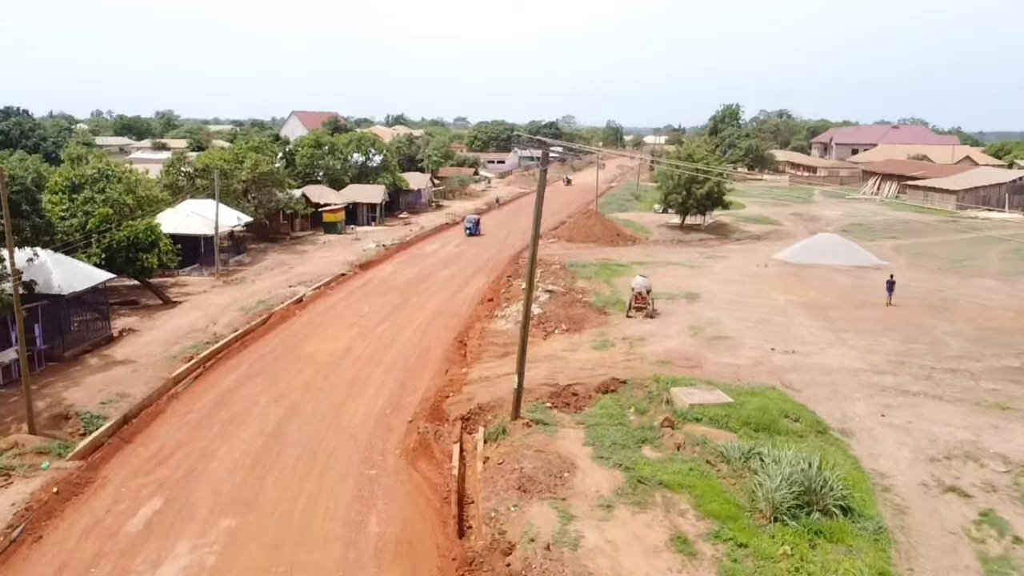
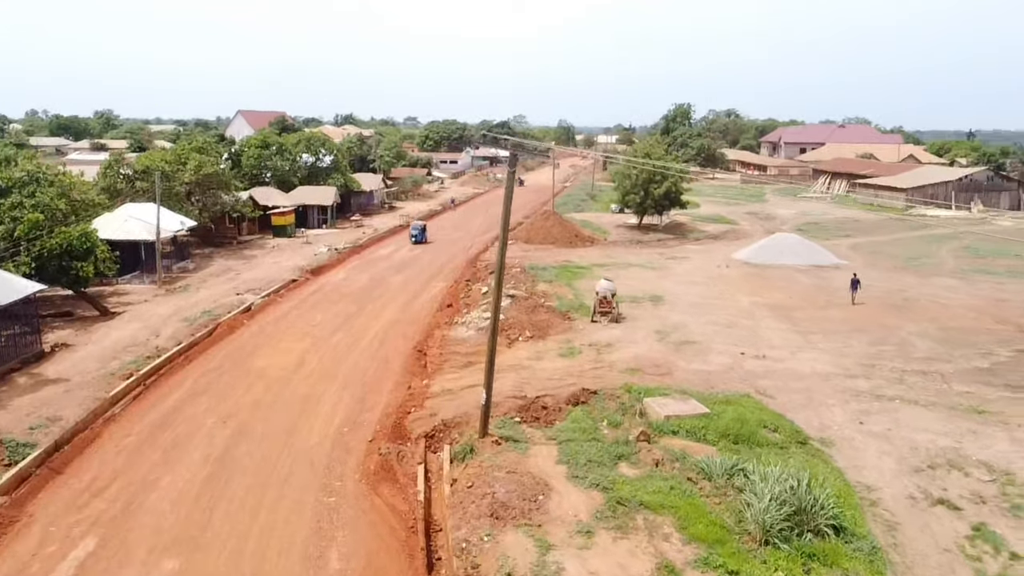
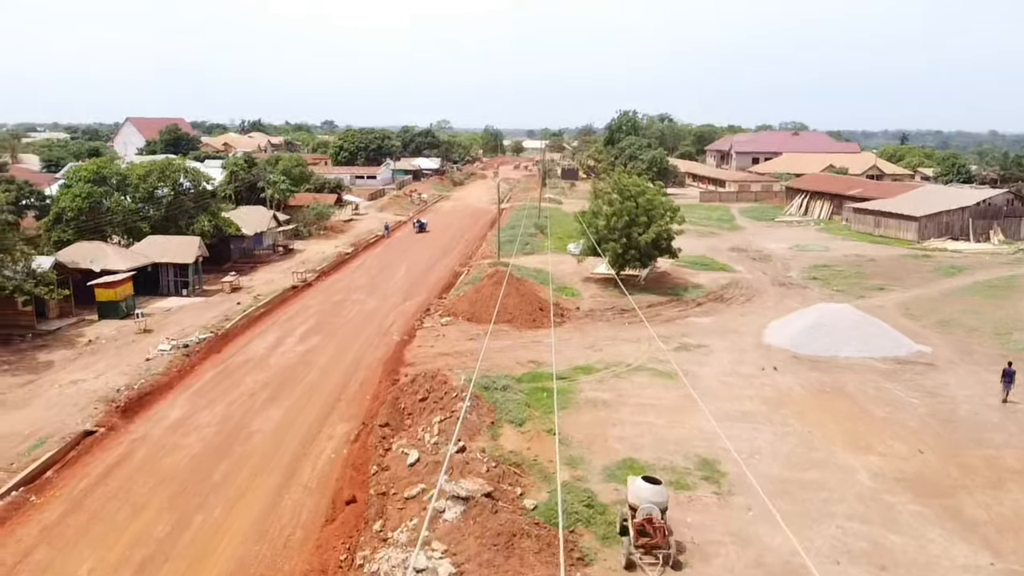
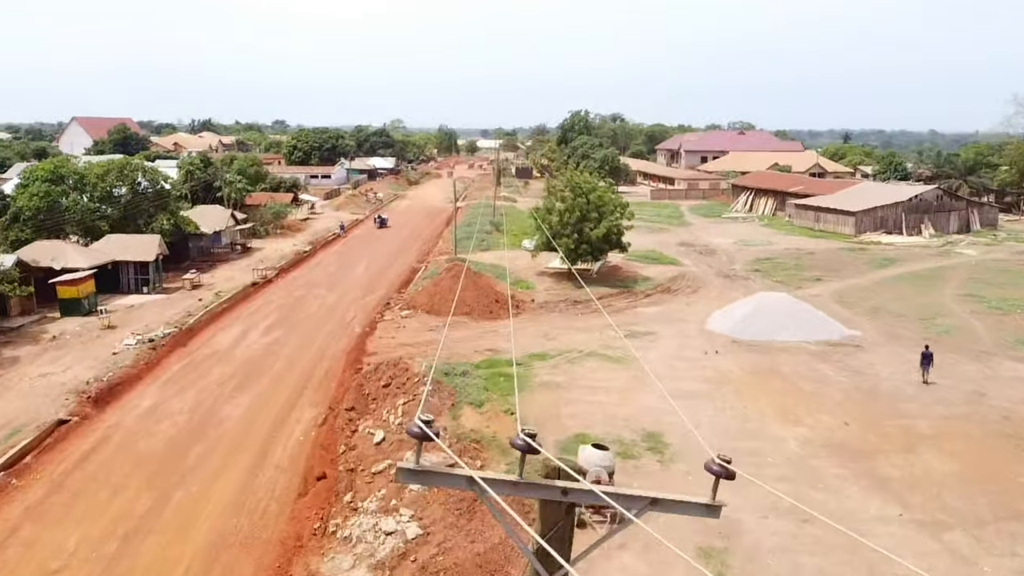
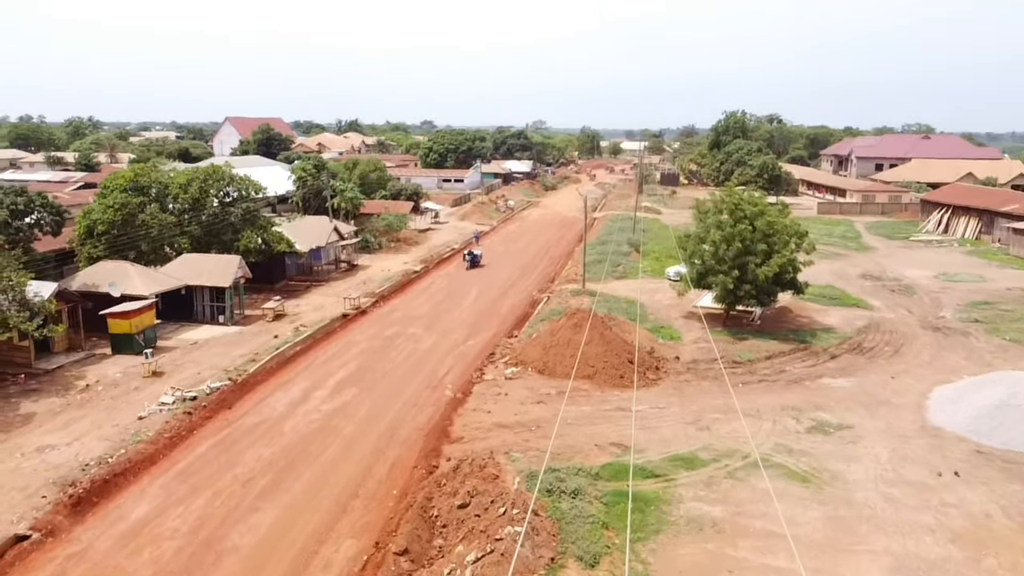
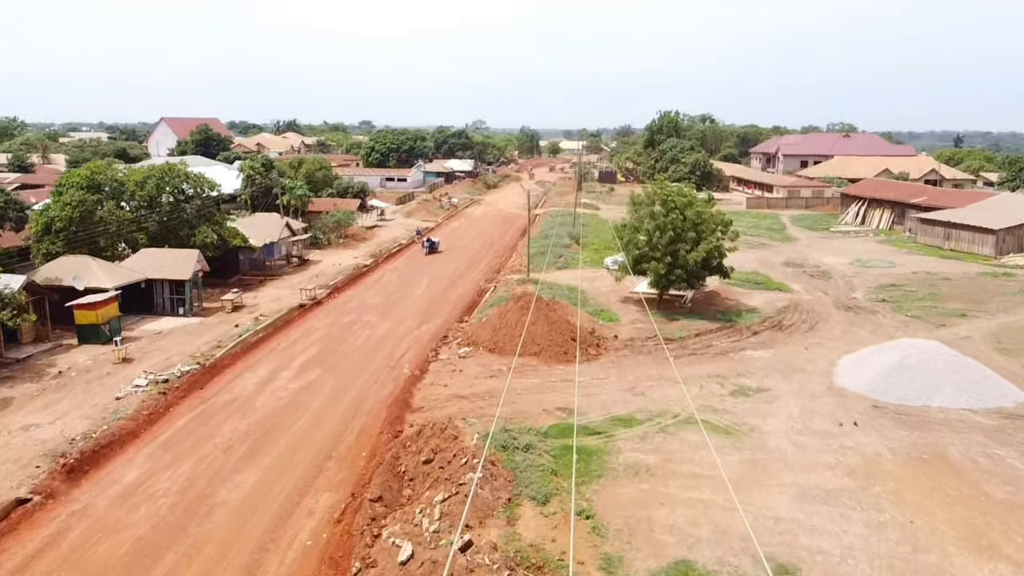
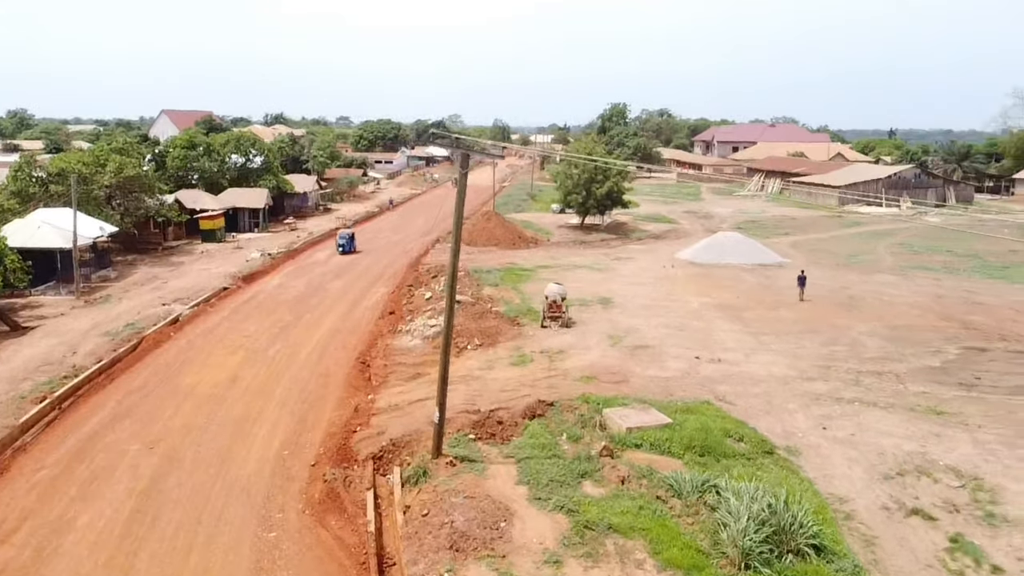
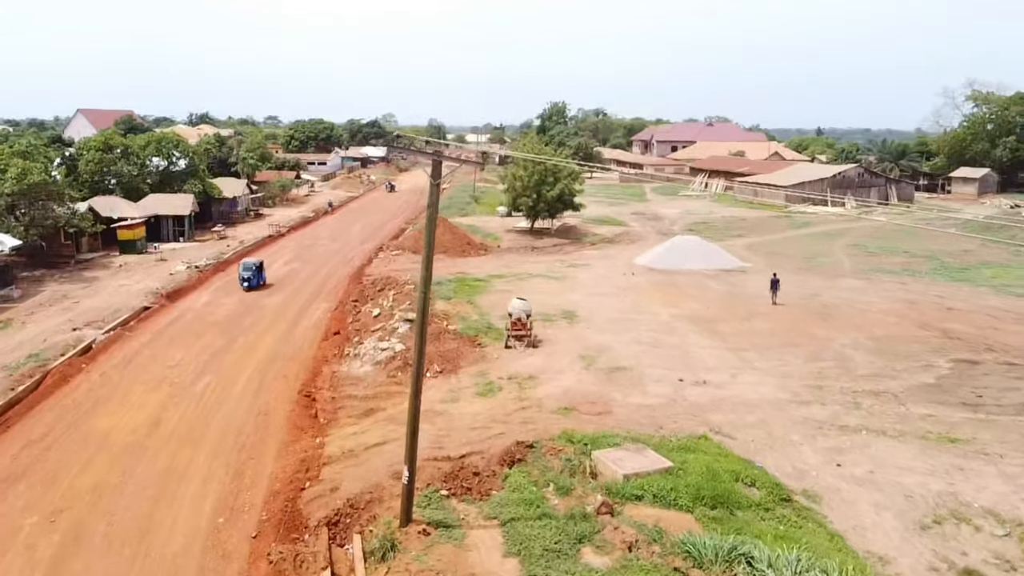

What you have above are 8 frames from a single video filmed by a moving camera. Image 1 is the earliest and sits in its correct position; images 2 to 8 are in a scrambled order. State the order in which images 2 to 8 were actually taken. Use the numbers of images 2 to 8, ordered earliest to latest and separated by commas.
2, 7, 8, 4, 3, 6, 5
